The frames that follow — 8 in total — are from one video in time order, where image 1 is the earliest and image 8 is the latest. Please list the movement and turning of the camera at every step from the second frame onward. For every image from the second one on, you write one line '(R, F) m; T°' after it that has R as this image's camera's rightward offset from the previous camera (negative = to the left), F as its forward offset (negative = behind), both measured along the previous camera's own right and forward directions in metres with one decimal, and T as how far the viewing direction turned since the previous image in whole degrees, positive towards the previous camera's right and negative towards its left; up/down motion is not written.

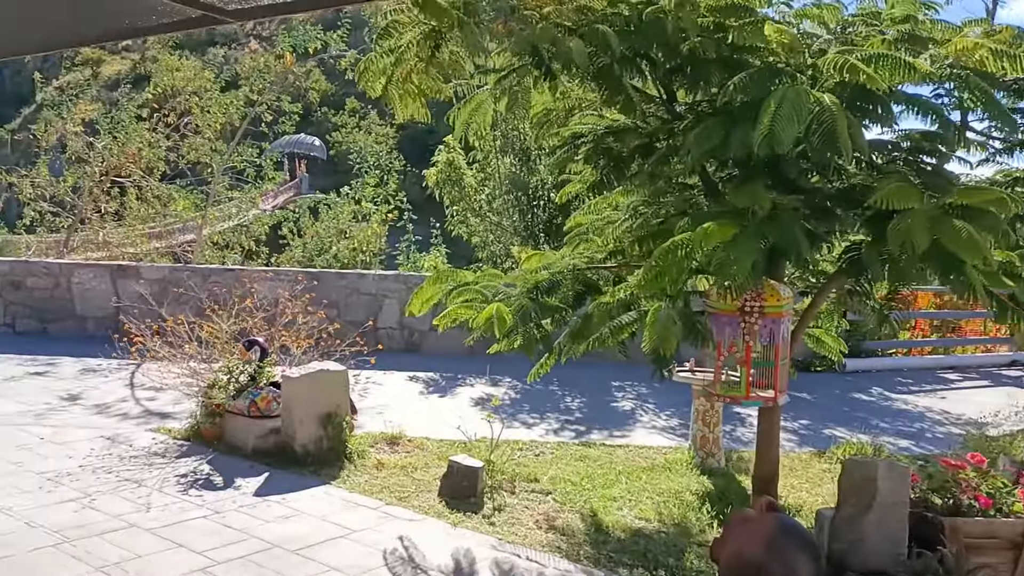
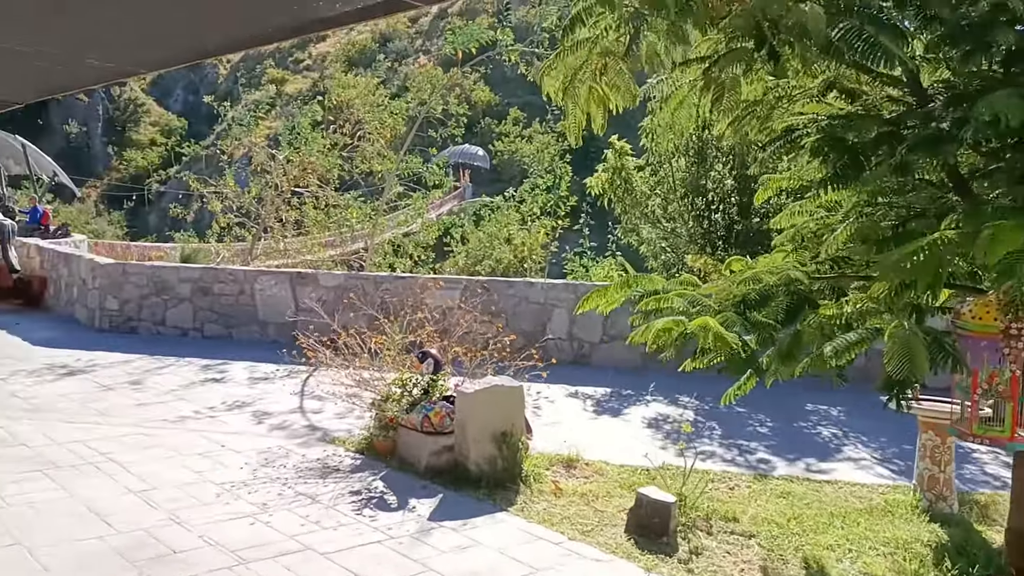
(-0.1, +0.3) m; -11°
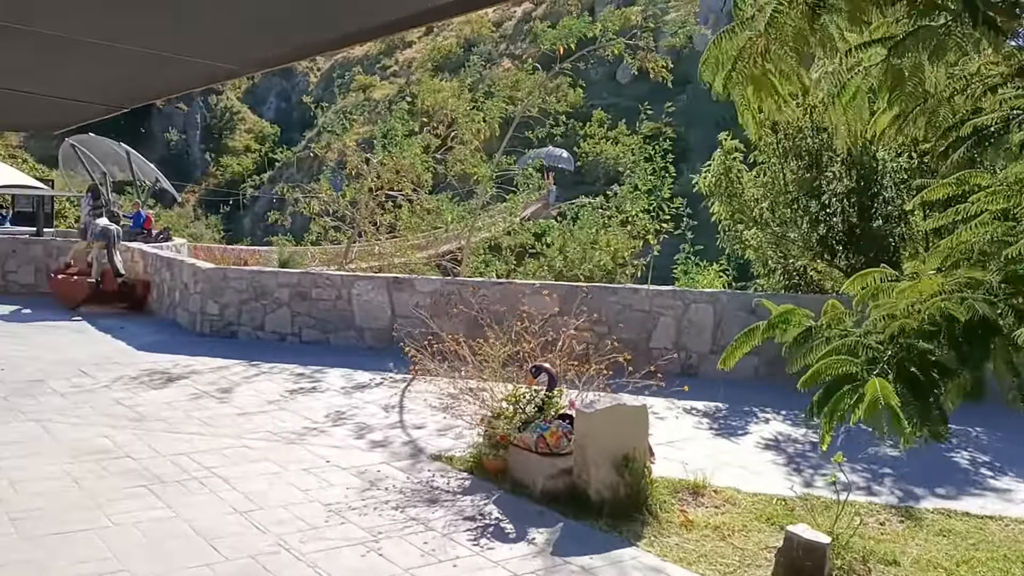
(-0.2, +0.3) m; -6°
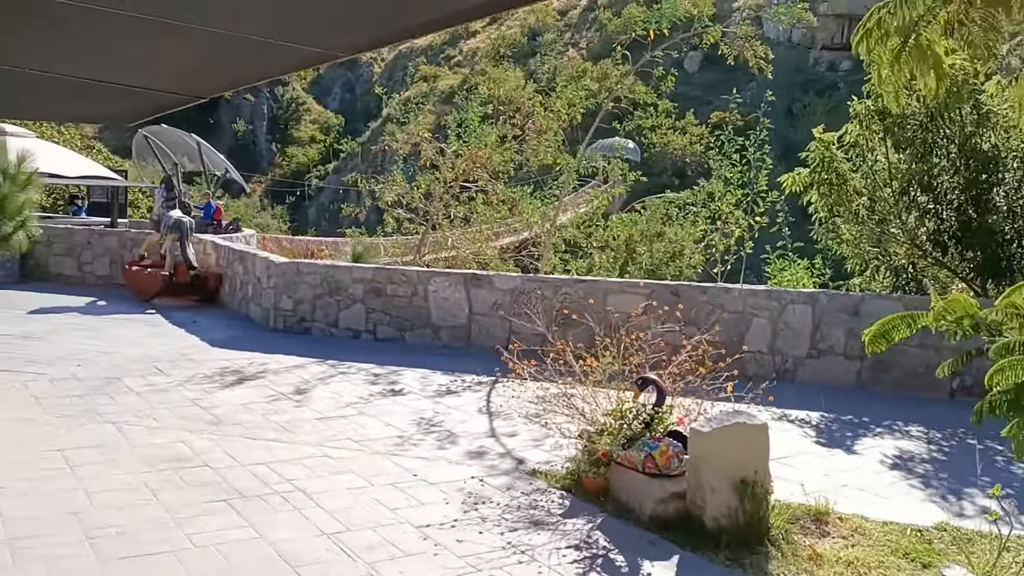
(-0.2, +0.3) m; -4°
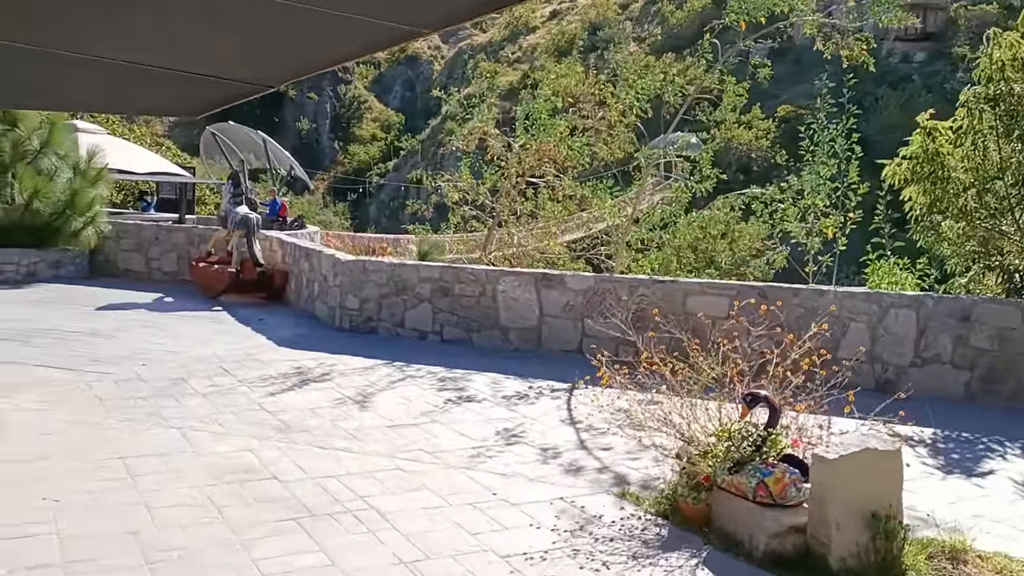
(-0.1, +0.3) m; -4°
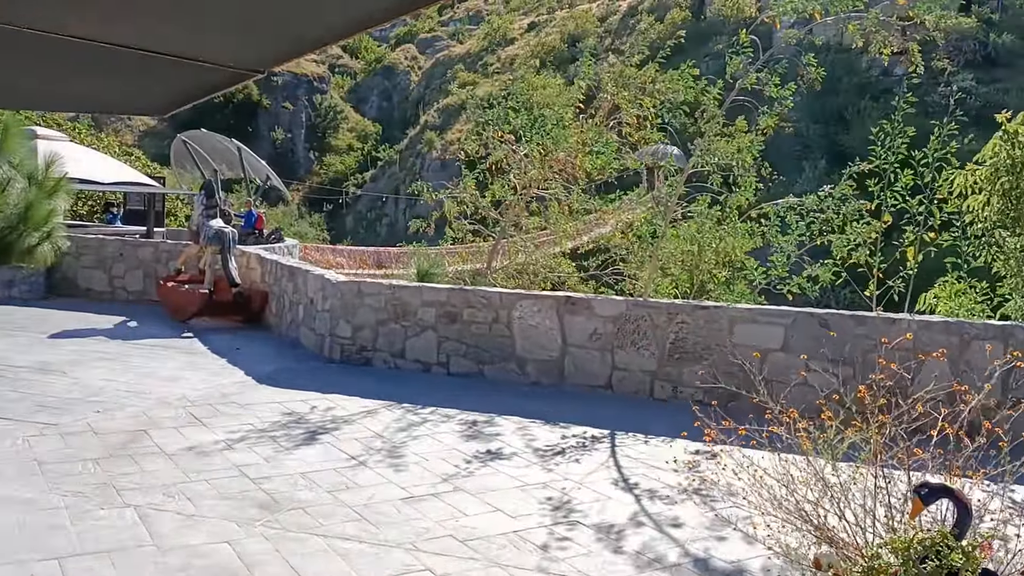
(-0.3, +0.8) m; +2°
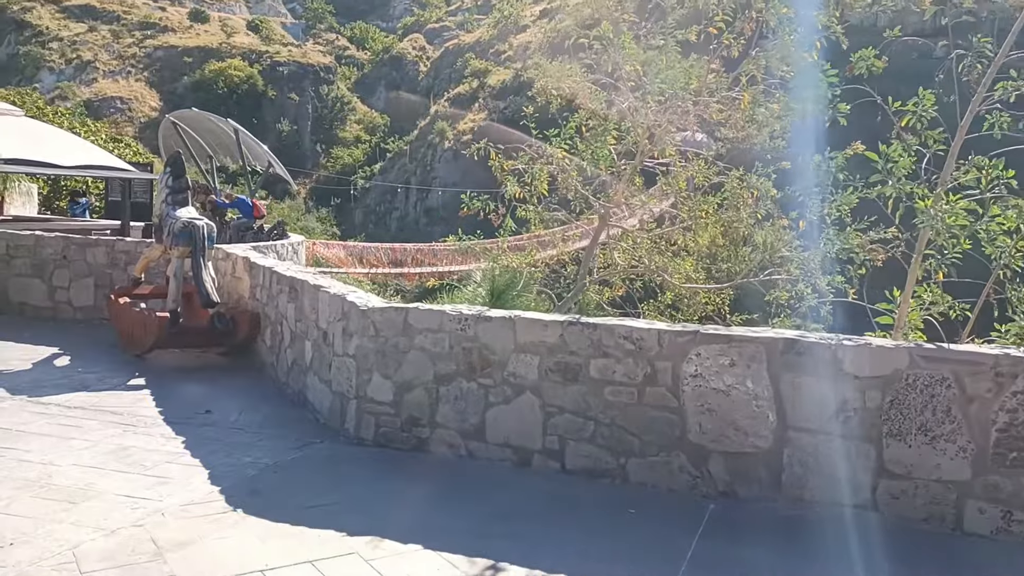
(-0.6, +2.5) m; 0°
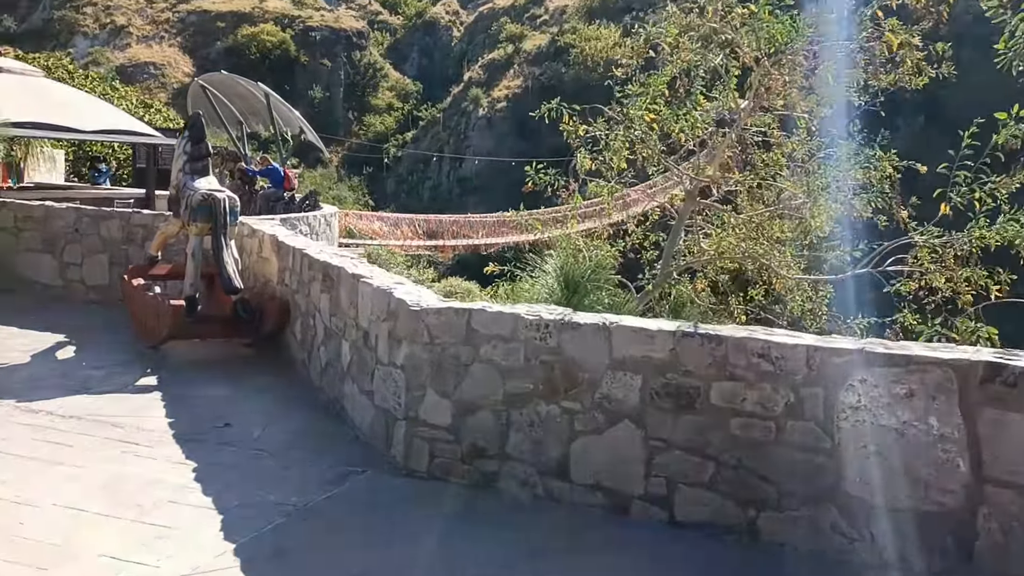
(-0.2, +0.8) m; -2°
